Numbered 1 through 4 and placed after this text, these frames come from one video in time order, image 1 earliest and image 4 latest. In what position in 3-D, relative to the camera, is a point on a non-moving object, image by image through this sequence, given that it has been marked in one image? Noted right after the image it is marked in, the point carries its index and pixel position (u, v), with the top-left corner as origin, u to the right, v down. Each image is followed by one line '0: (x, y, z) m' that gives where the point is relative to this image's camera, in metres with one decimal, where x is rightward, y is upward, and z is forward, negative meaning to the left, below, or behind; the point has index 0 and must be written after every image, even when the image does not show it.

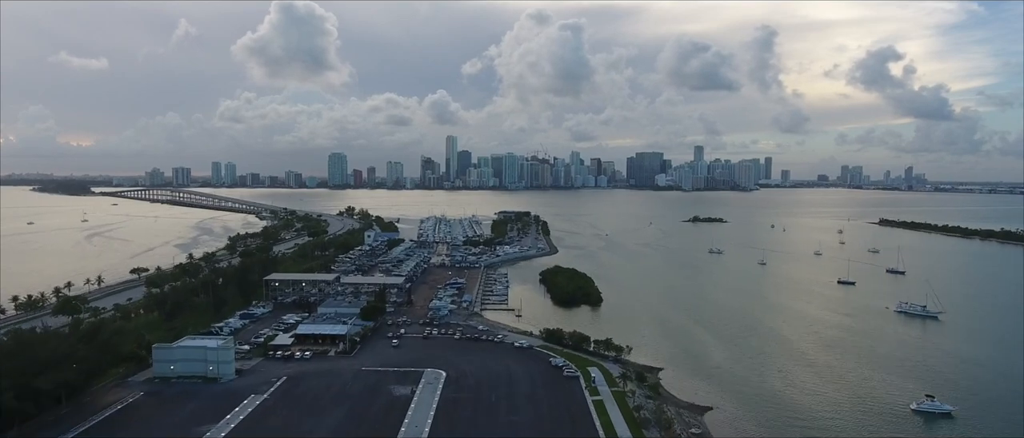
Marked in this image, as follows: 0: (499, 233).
0: (-0.3, -0.3, +15.1) m
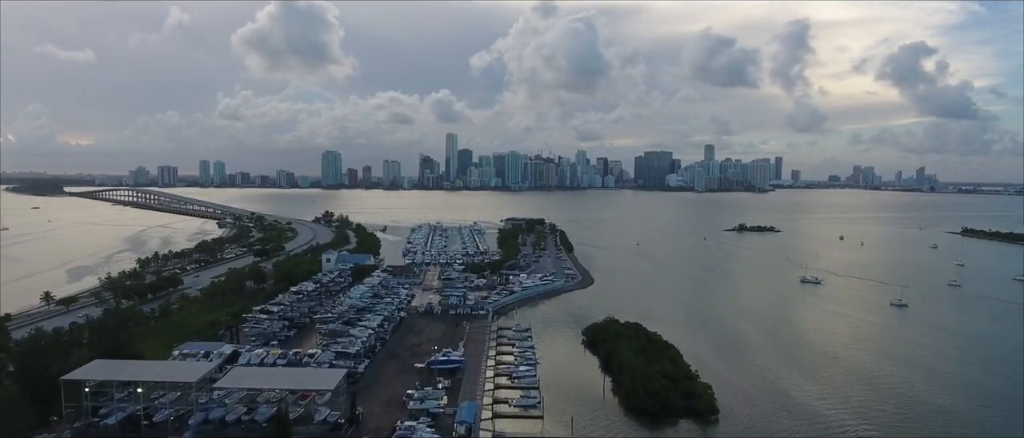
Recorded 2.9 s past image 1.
0: (0.0, -0.6, +11.4) m
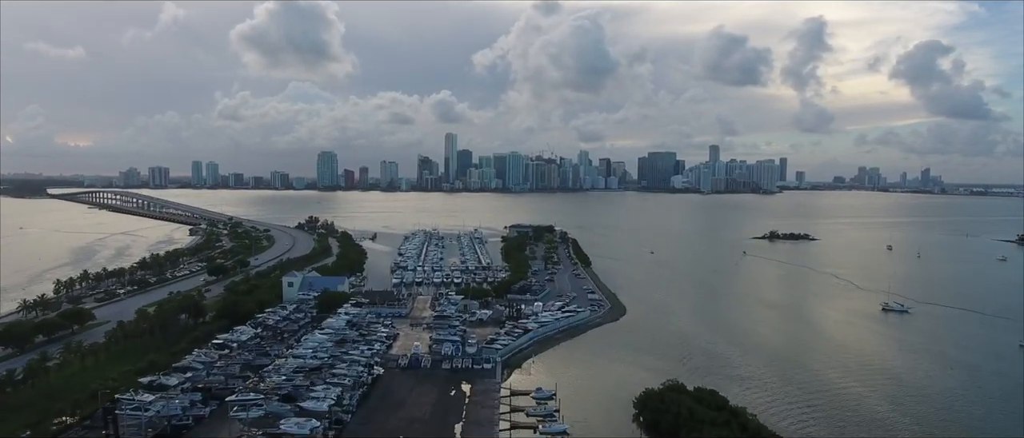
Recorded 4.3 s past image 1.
0: (+0.1, -0.7, +9.5) m
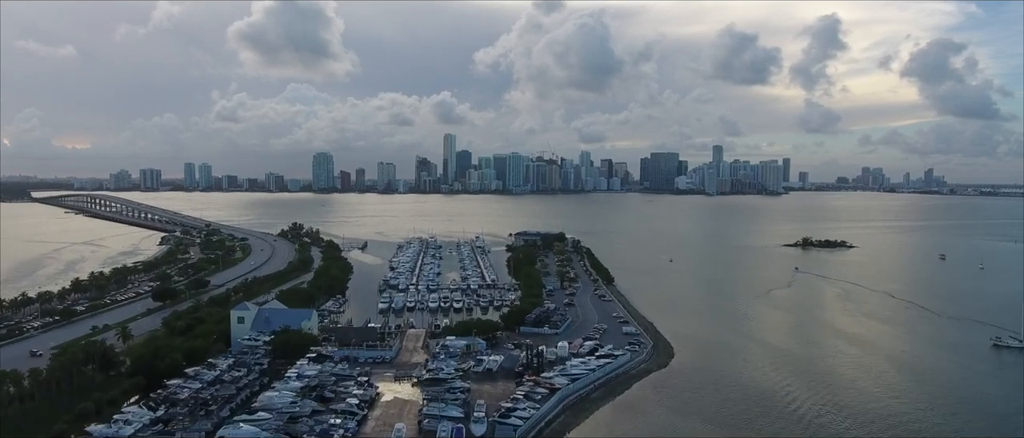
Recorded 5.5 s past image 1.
0: (+0.3, -0.9, +7.9) m
